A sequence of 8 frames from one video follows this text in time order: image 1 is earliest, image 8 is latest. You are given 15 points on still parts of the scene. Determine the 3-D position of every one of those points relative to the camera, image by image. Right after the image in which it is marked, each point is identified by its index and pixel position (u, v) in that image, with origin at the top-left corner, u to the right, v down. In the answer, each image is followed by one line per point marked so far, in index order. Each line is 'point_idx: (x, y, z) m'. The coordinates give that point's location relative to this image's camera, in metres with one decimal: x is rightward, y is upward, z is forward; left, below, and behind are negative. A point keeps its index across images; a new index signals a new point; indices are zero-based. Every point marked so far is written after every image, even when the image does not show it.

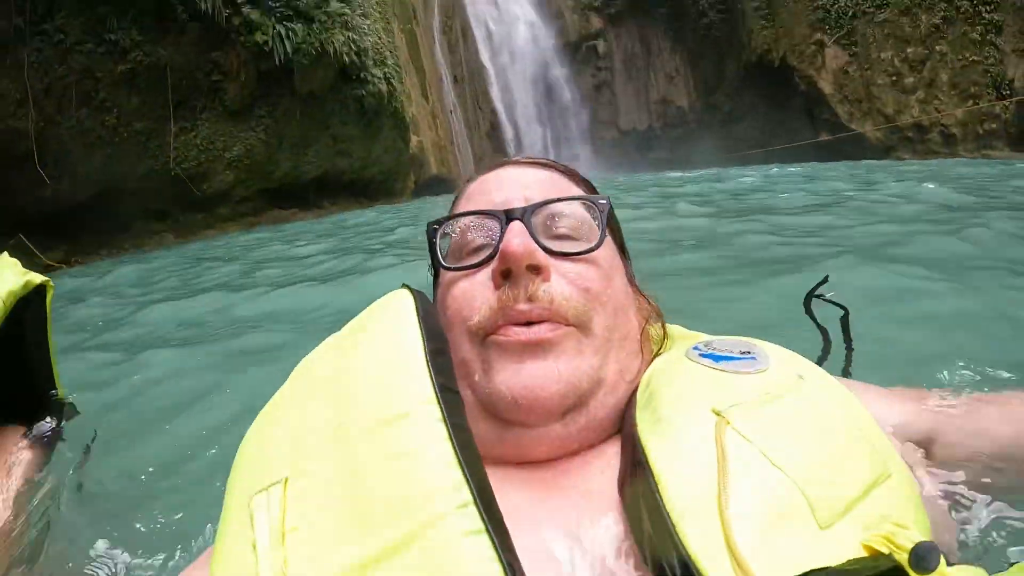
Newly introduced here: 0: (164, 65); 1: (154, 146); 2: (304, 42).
0: (-2.1, +1.4, +7.0) m
1: (-2.2, +0.9, +7.1) m
2: (-1.3, +1.6, +7.3) m
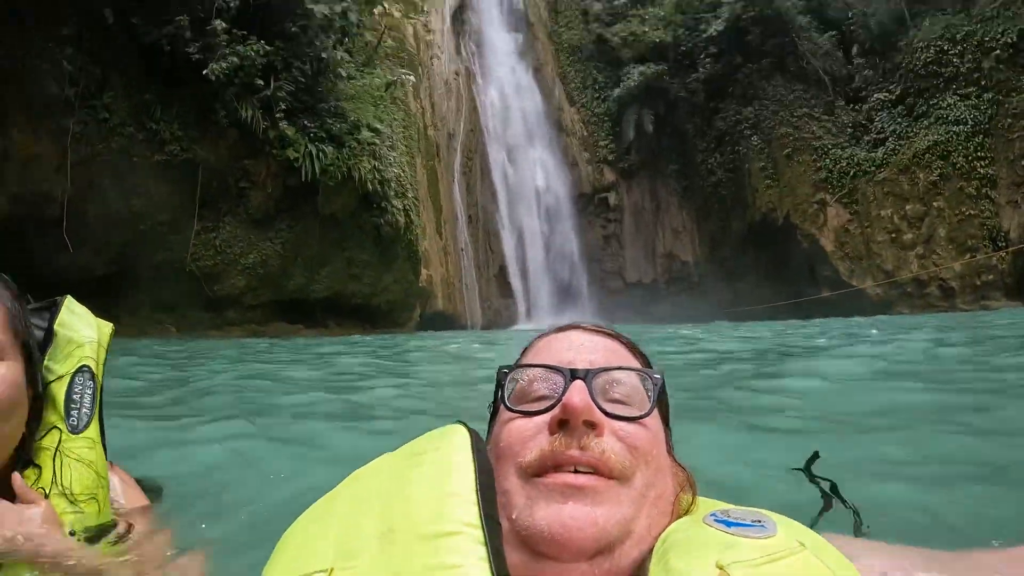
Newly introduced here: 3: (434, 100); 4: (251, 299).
0: (-2.0, +0.8, +7.3) m
1: (-2.2, +0.3, +7.4) m
2: (-1.2, +0.8, +7.6) m
3: (-0.7, +1.7, +10.2) m
4: (-1.8, -0.1, +7.7) m
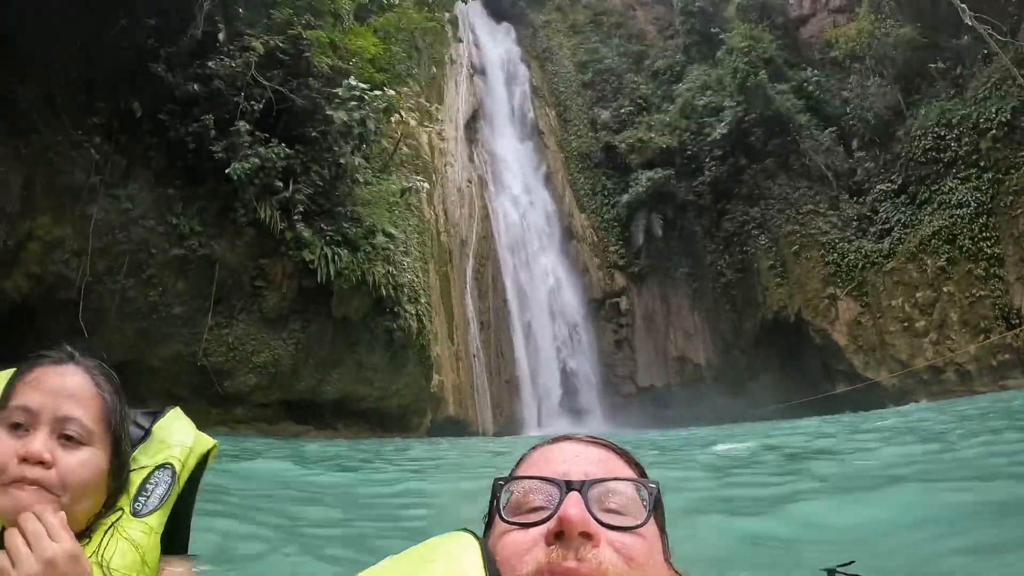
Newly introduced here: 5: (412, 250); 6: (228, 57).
0: (-2.0, +0.2, +7.5) m
1: (-2.1, -0.3, +7.4) m
2: (-1.1, +0.2, +7.8) m
3: (-0.6, +0.5, +10.4) m
4: (-1.7, -0.8, +7.7) m
5: (-0.8, +0.3, +8.5) m
6: (-1.9, +1.5, +7.4) m
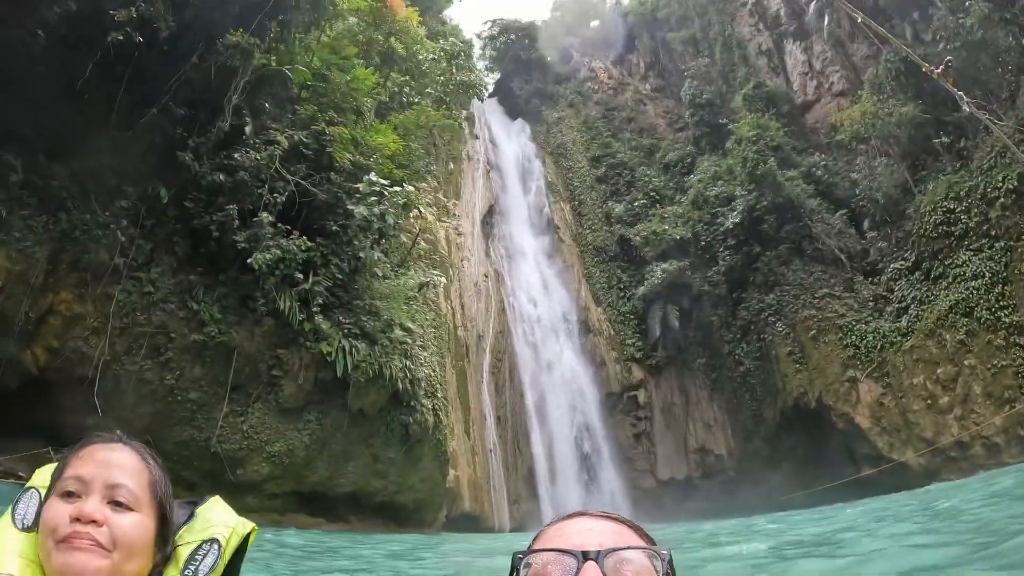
0: (-1.9, -0.4, +7.5) m
1: (-2.0, -0.9, +7.4) m
2: (-1.0, -0.5, +7.8) m
3: (-0.4, -0.6, +10.4) m
4: (-1.6, -1.3, +7.5) m
5: (-0.6, -0.5, +8.6) m
6: (-1.8, +1.0, +7.7) m
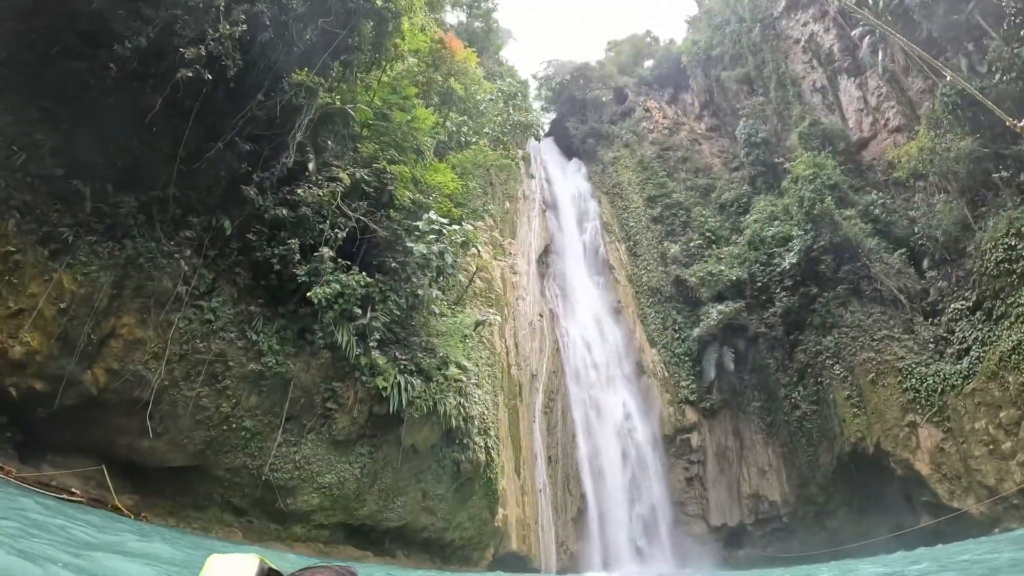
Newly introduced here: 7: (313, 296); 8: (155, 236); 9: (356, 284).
0: (-1.5, -0.6, +7.7) m
1: (-1.7, -1.1, +7.5) m
2: (-0.7, -0.7, +7.8) m
3: (+0.2, -1.0, +10.4) m
4: (-1.3, -1.6, +7.6) m
5: (-0.2, -0.8, +8.6) m
6: (-1.4, +0.7, +7.9) m
7: (-1.3, 0.0, +7.5) m
8: (-2.4, +0.3, +7.4) m
9: (-1.1, +0.1, +7.7) m
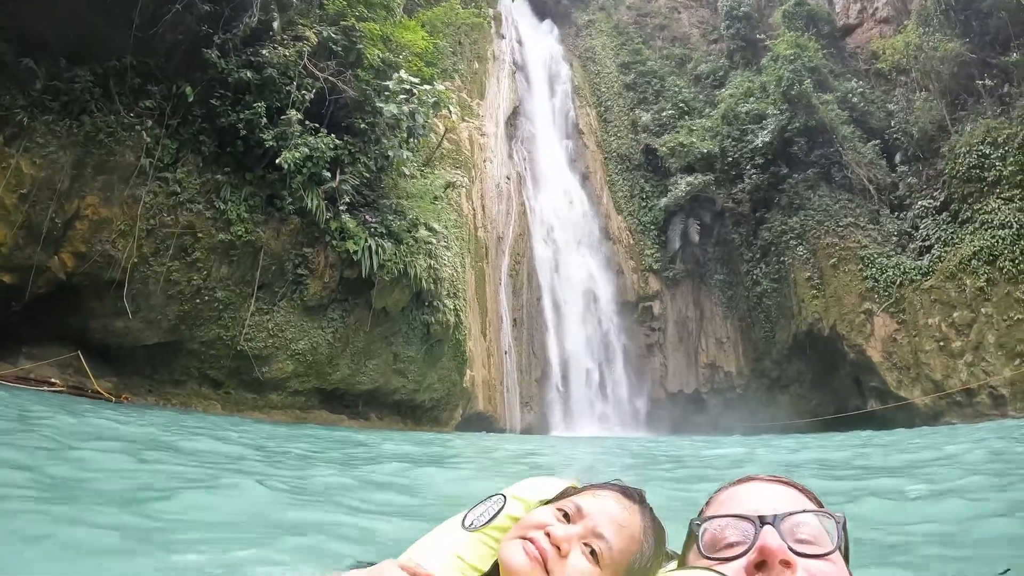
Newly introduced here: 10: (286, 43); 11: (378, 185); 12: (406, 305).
0: (-1.7, +0.3, +7.6) m
1: (-1.9, -0.2, +7.6) m
2: (-0.9, +0.2, +7.9) m
3: (-0.1, +0.6, +10.5) m
4: (-1.5, -0.7, +7.8) m
5: (-0.5, +0.3, +8.6) m
6: (-1.6, +1.6, +7.5) m
7: (-1.5, +0.8, +7.3) m
8: (-2.5, +1.1, +7.1) m
9: (-1.3, +0.9, +7.5) m
10: (-1.5, +1.6, +7.5) m
11: (-1.0, +0.7, +8.1) m
12: (-0.8, -0.1, +8.1) m
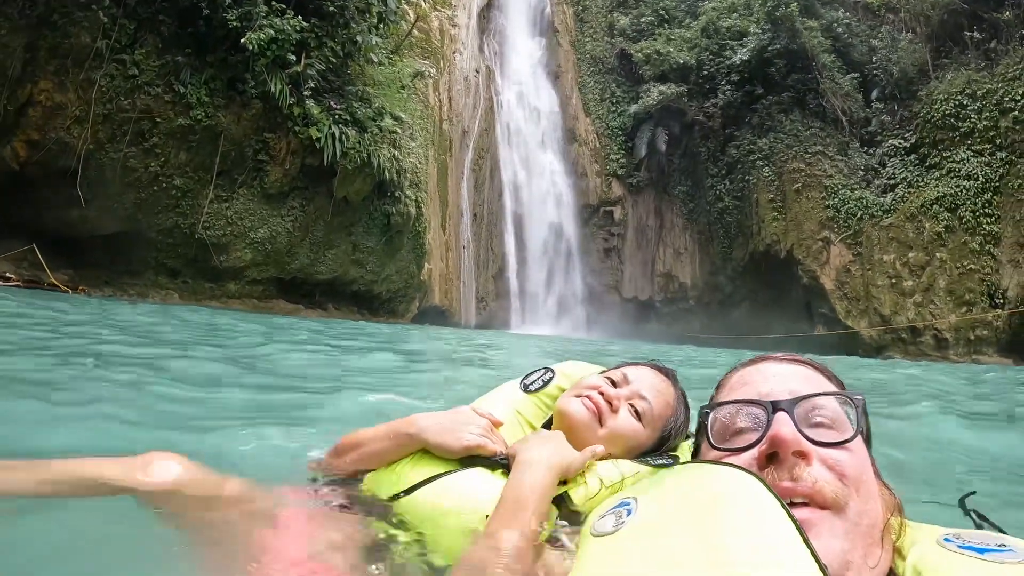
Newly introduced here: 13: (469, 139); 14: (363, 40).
0: (-1.9, +1.0, +7.4) m
1: (-2.1, +0.5, +7.4) m
2: (-1.1, +0.9, +7.7) m
3: (-0.5, +1.8, +10.2) m
4: (-1.8, +0.1, +7.7) m
5: (-0.7, +1.2, +8.4) m
6: (-1.7, +2.3, +7.0) m
7: (-1.7, +1.4, +7.0) m
8: (-2.6, +1.8, +6.6) m
9: (-1.4, +1.6, +7.2) m
10: (-1.6, +2.3, +7.0) m
11: (-1.2, +1.5, +7.8) m
12: (-1.0, +0.7, +8.0) m
13: (-0.4, +1.4, +10.5) m
14: (-1.1, +1.7, +7.6) m
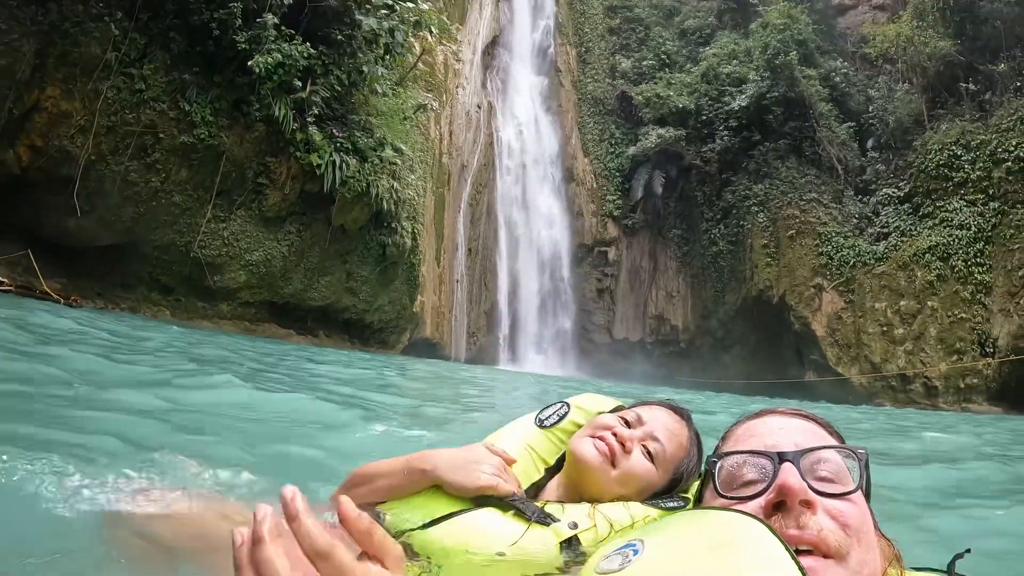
0: (-1.9, +0.9, +7.4) m
1: (-2.2, +0.4, +7.4) m
2: (-1.1, +0.8, +7.7) m
3: (-0.5, +1.4, +10.3) m
4: (-1.8, -0.1, +7.7) m
5: (-0.8, +1.0, +8.5) m
6: (-1.6, +2.2, +7.1) m
7: (-1.6, +1.3, +7.1) m
8: (-2.6, +1.7, +6.7) m
9: (-1.4, +1.5, +7.2) m
10: (-1.6, +2.2, +7.2) m
11: (-1.2, +1.3, +7.9) m
12: (-1.1, +0.5, +8.0) m
13: (-0.4, +1.0, +10.6) m
14: (-1.0, +1.5, +7.7) m
